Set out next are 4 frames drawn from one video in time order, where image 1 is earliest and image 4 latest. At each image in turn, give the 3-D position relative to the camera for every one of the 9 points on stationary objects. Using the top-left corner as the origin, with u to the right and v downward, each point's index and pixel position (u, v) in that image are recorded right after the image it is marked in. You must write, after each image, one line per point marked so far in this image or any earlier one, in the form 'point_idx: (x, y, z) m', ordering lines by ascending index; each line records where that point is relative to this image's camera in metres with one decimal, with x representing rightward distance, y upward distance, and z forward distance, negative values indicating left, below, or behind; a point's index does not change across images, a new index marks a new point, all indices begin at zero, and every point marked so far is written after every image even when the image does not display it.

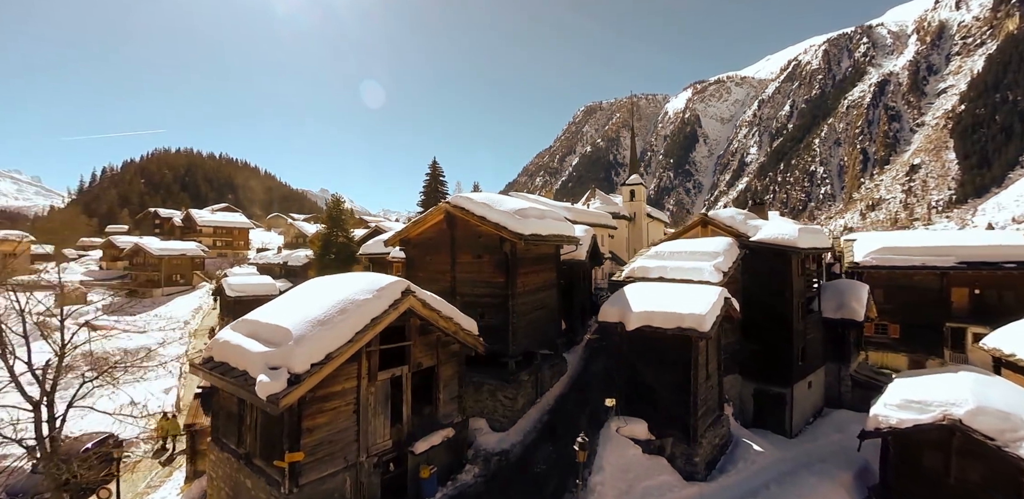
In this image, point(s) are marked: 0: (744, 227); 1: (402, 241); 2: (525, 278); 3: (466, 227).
0: (+7.5, +0.7, +14.6) m
1: (-3.4, +0.3, +14.1) m
2: (+0.4, -0.8, +12.7) m
3: (-1.3, +0.6, +12.8) m
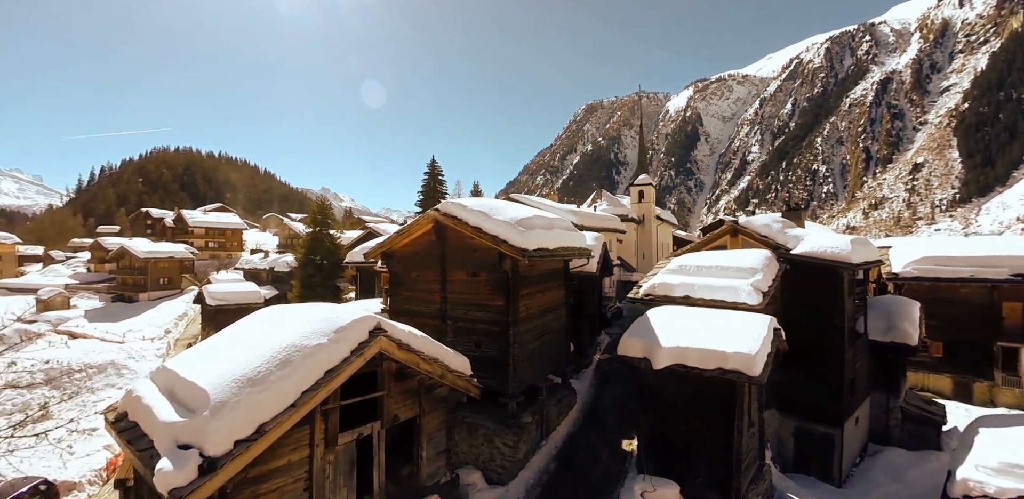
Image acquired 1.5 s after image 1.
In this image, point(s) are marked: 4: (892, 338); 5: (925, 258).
0: (+7.5, +0.3, +12.6) m
1: (-3.4, -0.1, +12.1) m
2: (+0.4, -1.2, +10.7) m
3: (-1.3, +0.2, +10.8) m
4: (+11.1, -2.6, +13.3) m
5: (+16.2, -0.3, +17.9) m
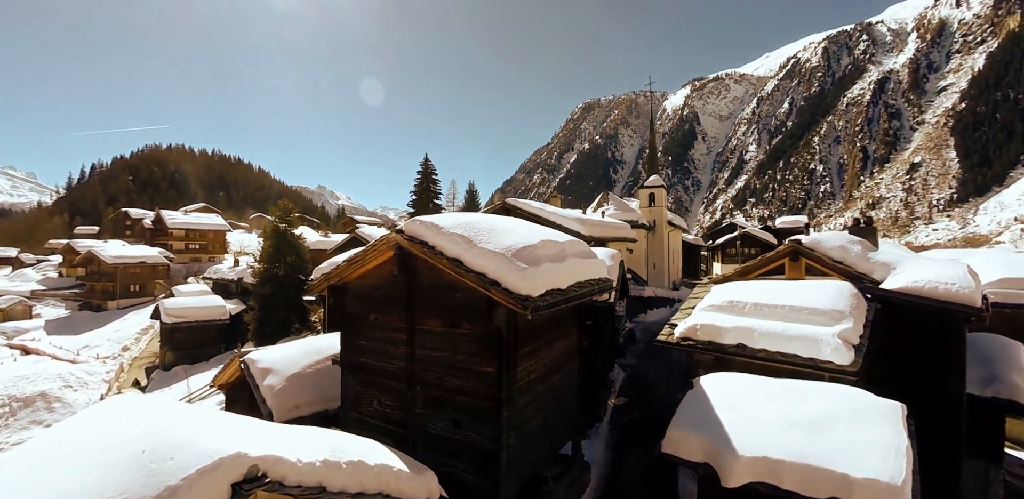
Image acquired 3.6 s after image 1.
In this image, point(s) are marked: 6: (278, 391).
0: (+7.4, -0.3, +9.5) m
1: (-3.5, -0.8, +8.9) m
2: (+0.3, -1.8, +7.5) m
3: (-1.4, -0.4, +7.6) m
4: (+11.0, -3.2, +10.3) m
5: (+16.1, -0.9, +14.9) m
6: (-5.2, -3.1, +10.1) m
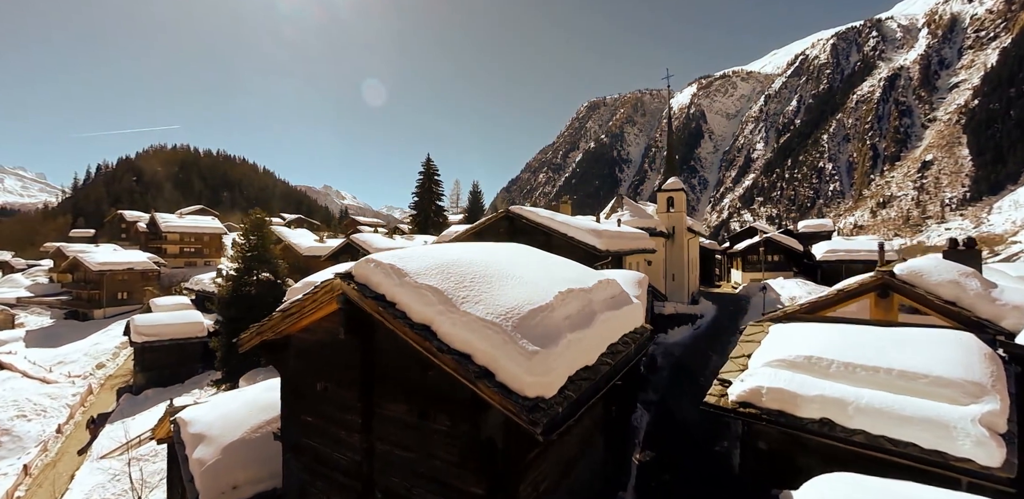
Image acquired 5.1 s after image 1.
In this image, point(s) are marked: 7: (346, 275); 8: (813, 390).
0: (+7.4, -0.9, +7.0) m
1: (-3.5, -1.4, +6.6) m
2: (+0.3, -2.4, +5.1) m
3: (-1.4, -1.0, +5.2) m
4: (+11.0, -3.8, +7.7) m
5: (+16.2, -1.5, +12.3) m
6: (-5.2, -3.7, +7.8) m
7: (-1.9, -0.3, +5.0) m
8: (+4.4, -2.1, +6.7) m
